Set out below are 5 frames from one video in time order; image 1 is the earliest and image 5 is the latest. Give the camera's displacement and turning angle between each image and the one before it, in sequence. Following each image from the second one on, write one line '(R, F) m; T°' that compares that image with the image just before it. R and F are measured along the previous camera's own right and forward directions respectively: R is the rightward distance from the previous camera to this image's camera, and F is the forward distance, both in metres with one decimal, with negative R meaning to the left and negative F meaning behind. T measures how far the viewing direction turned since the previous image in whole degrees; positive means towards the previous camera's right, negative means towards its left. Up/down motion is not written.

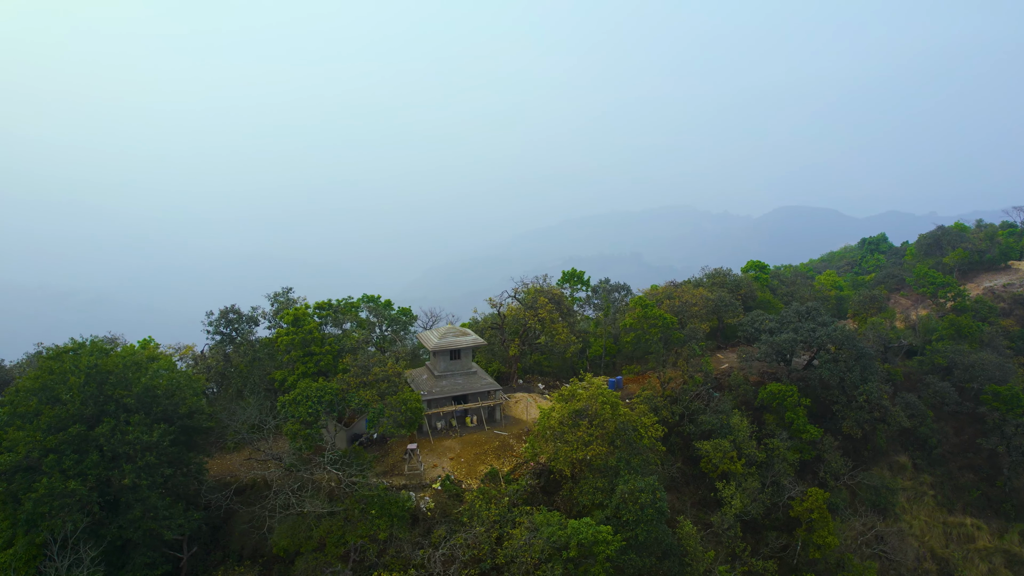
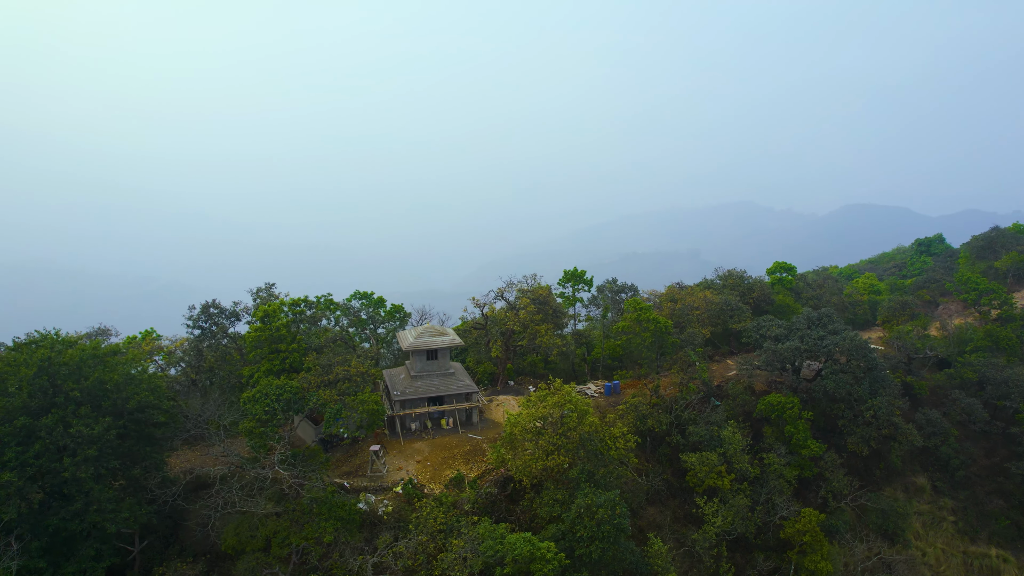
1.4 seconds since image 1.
(+2.6, +0.8) m; -4°
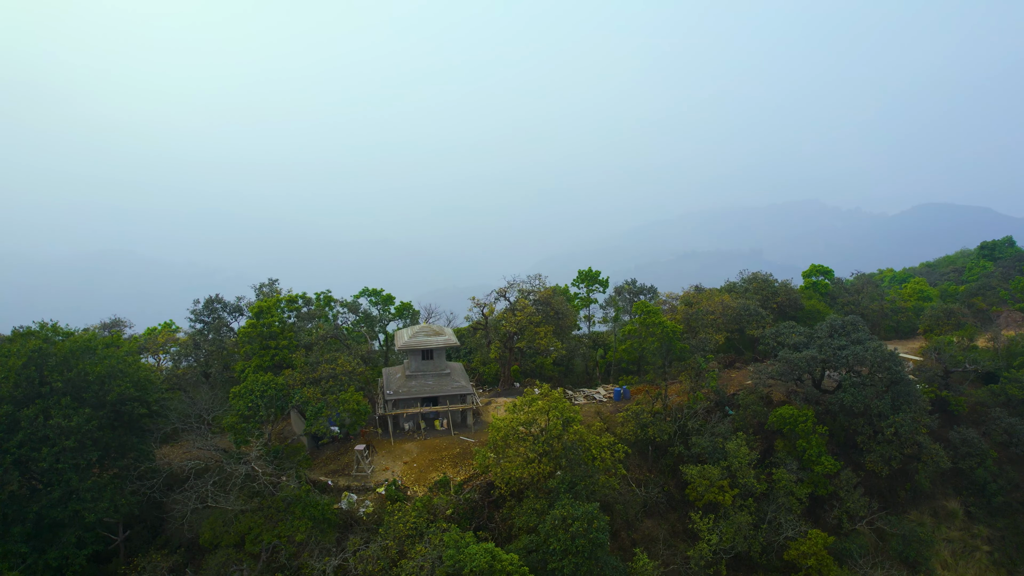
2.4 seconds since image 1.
(+1.8, +0.6) m; -4°
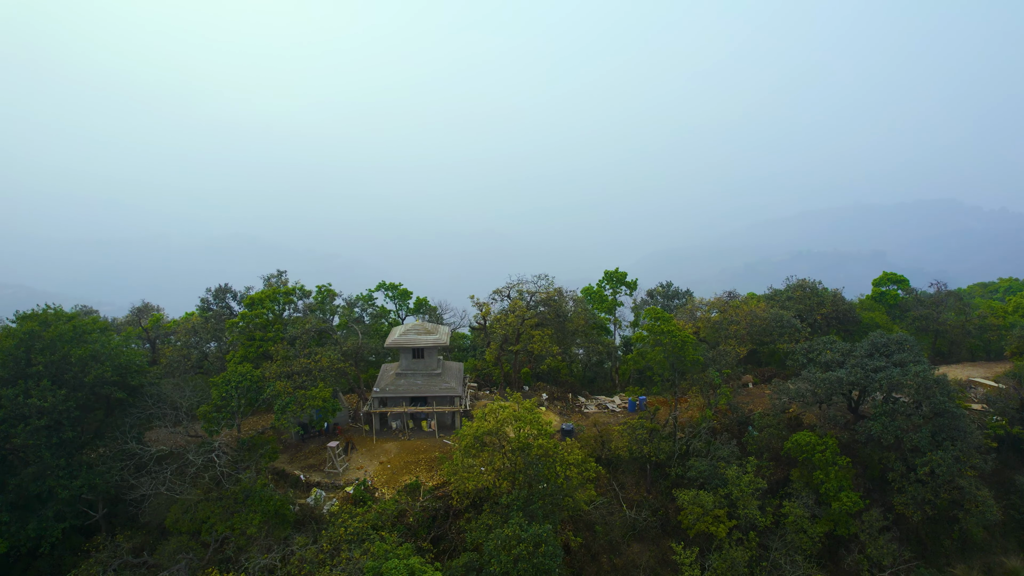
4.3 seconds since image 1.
(+3.1, +1.1) m; -7°
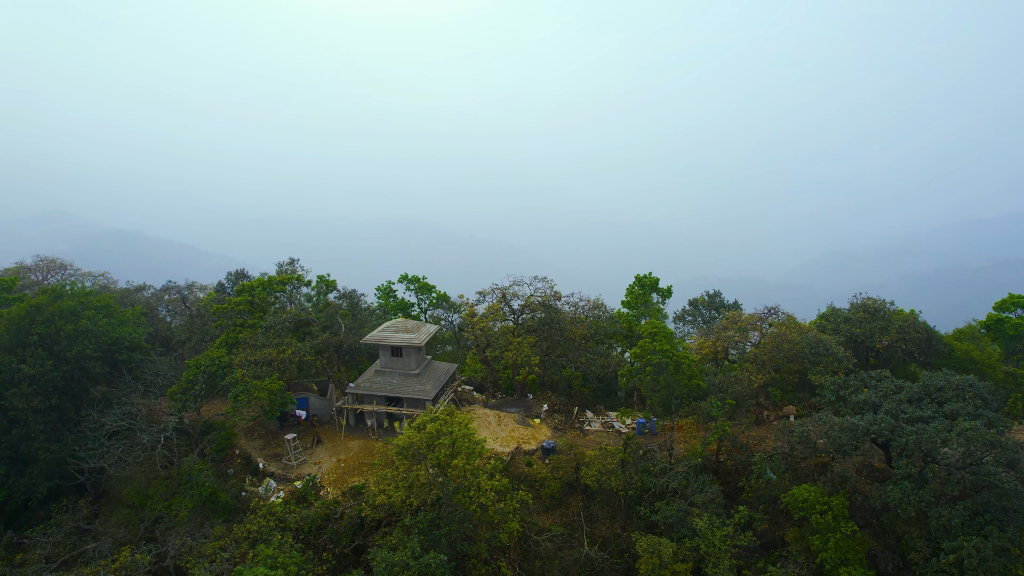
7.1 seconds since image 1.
(+4.8, +1.6) m; -10°
